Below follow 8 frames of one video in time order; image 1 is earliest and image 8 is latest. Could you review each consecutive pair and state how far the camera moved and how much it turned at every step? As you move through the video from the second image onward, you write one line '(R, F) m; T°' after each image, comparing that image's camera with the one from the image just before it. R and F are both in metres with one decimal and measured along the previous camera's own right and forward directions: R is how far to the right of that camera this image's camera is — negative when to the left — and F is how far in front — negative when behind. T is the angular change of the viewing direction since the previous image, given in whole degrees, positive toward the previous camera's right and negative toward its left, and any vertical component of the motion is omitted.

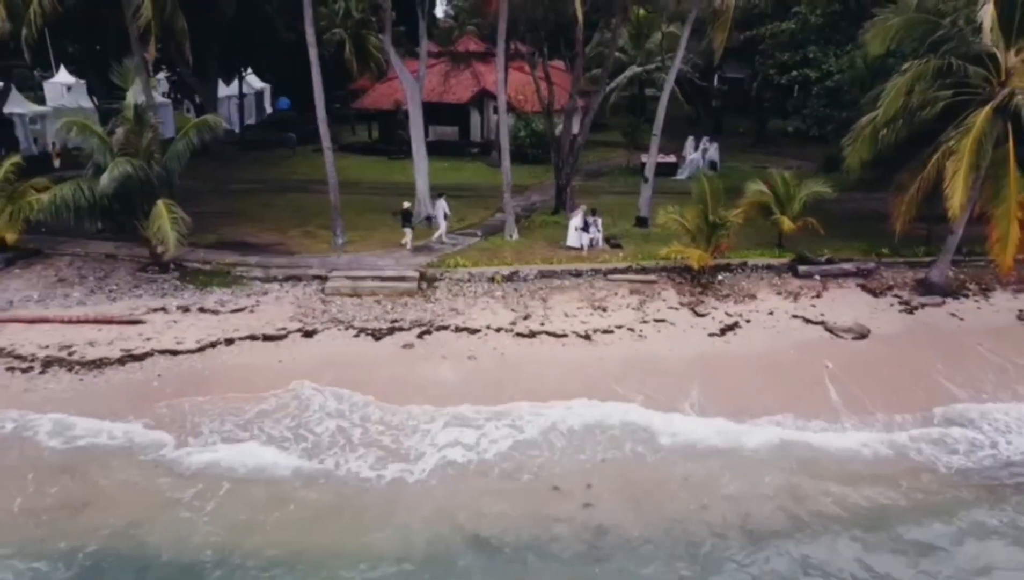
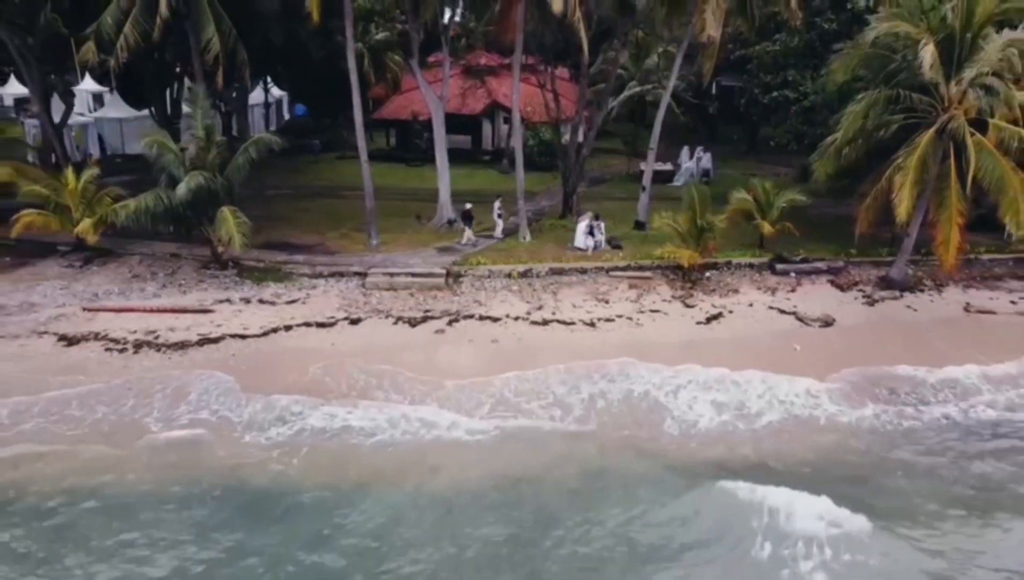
(-0.3, -2.7) m; 0°
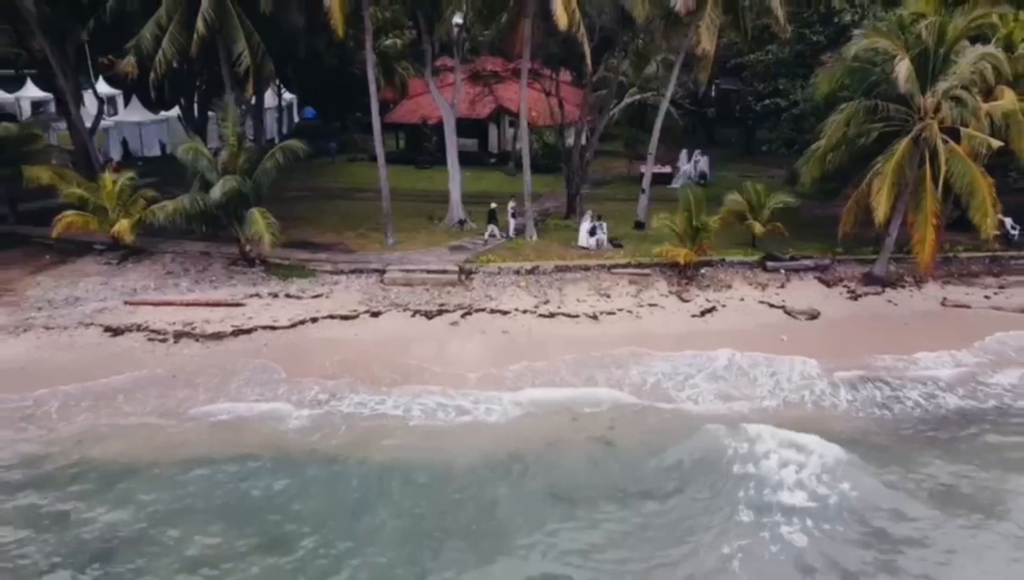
(-0.2, -1.5) m; 0°
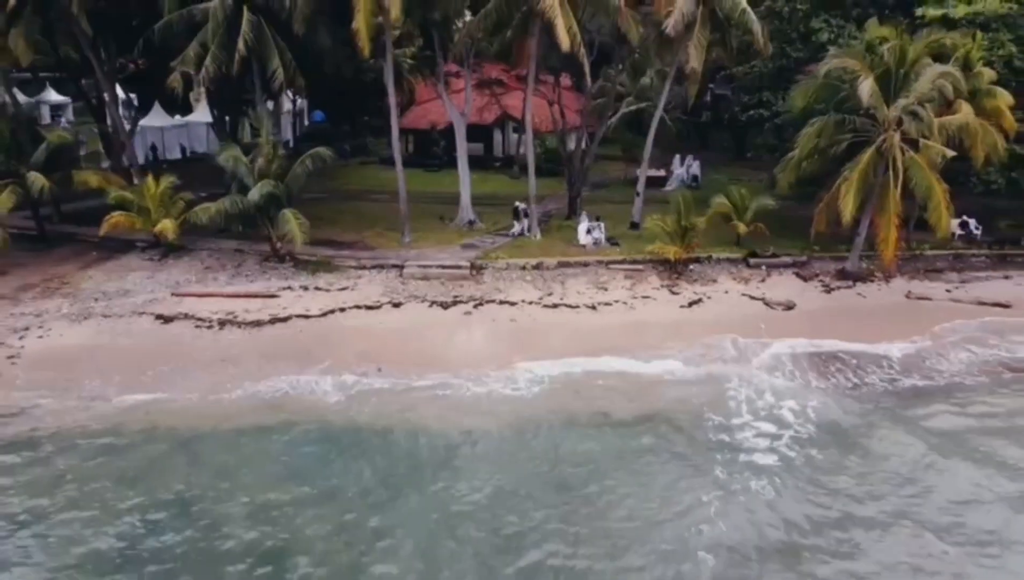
(-0.2, -2.3) m; 0°
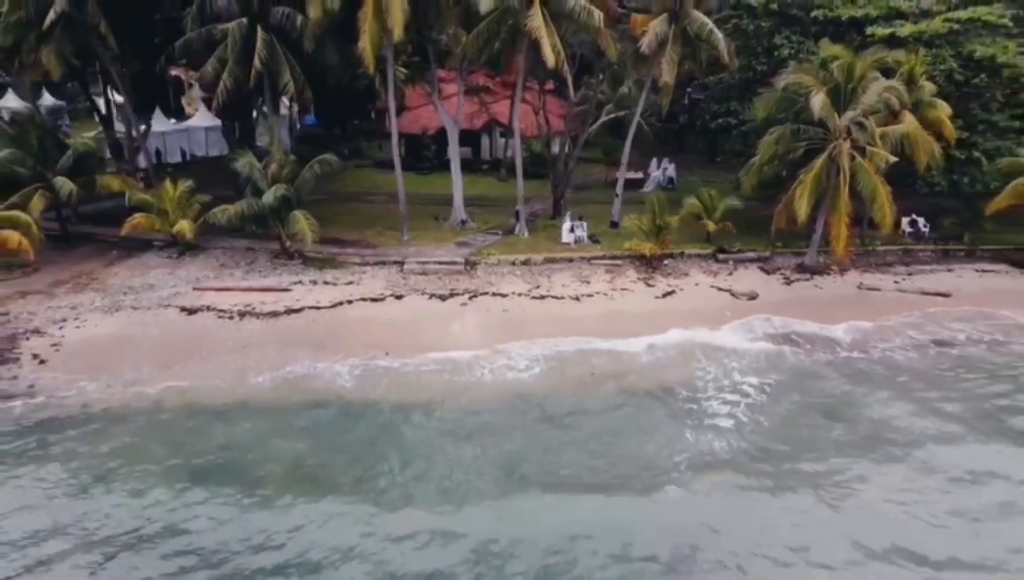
(-0.3, -2.3) m; +1°
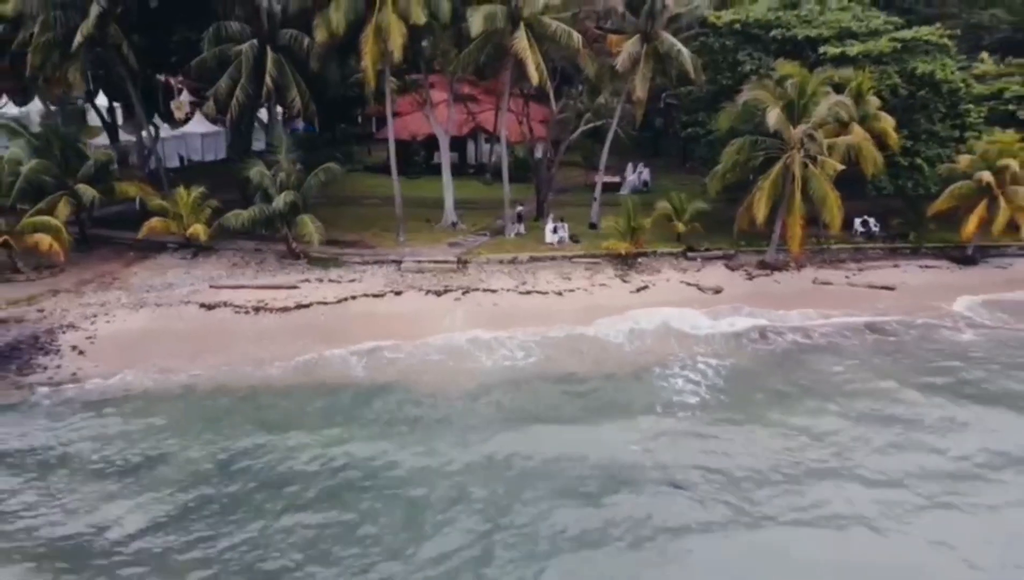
(-0.3, -2.5) m; +1°
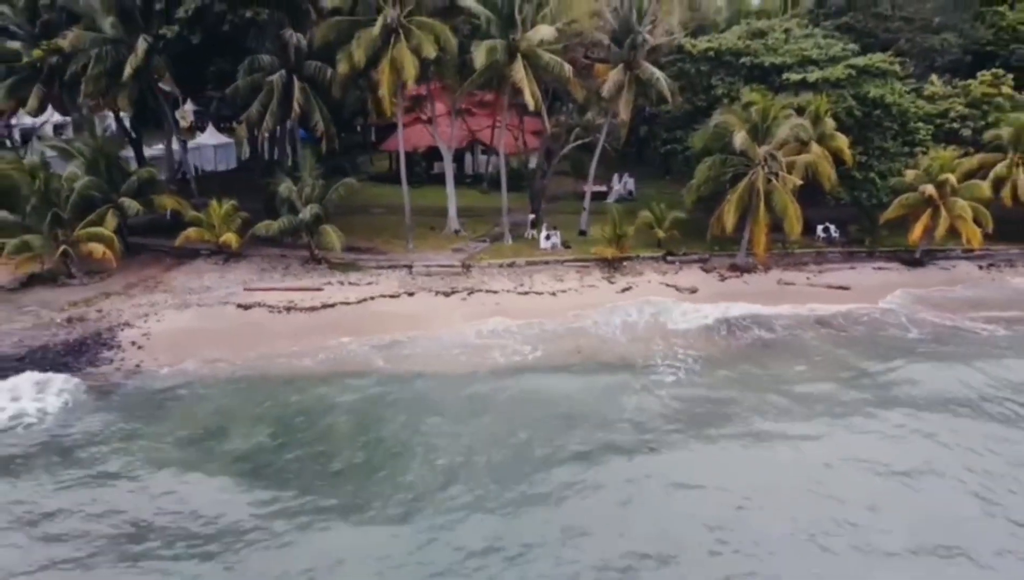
(-0.4, -3.5) m; +1°
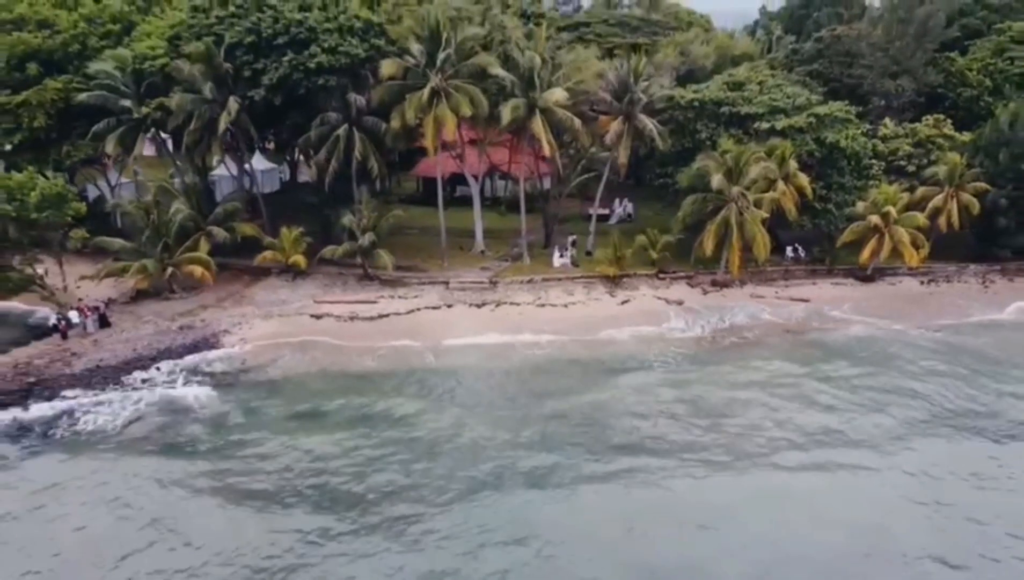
(-0.8, -6.8) m; 0°
